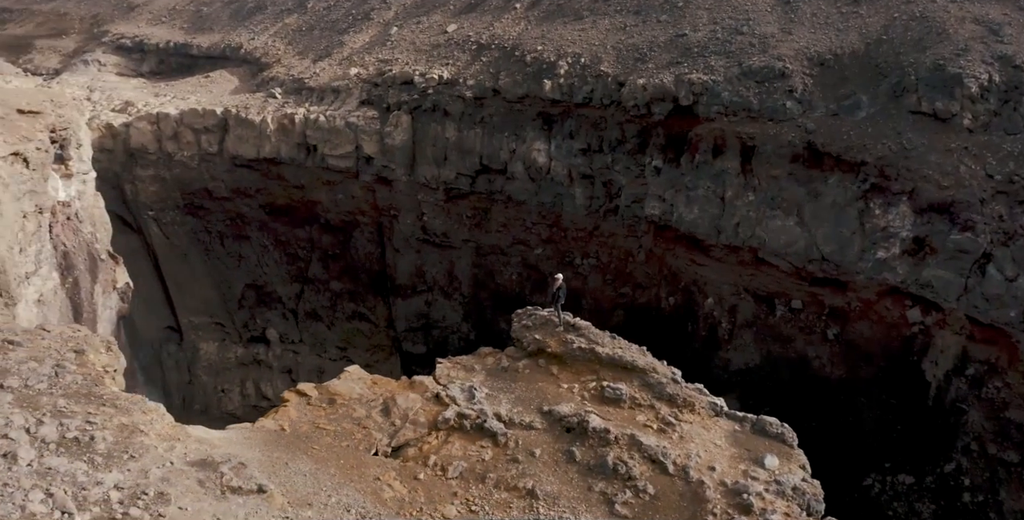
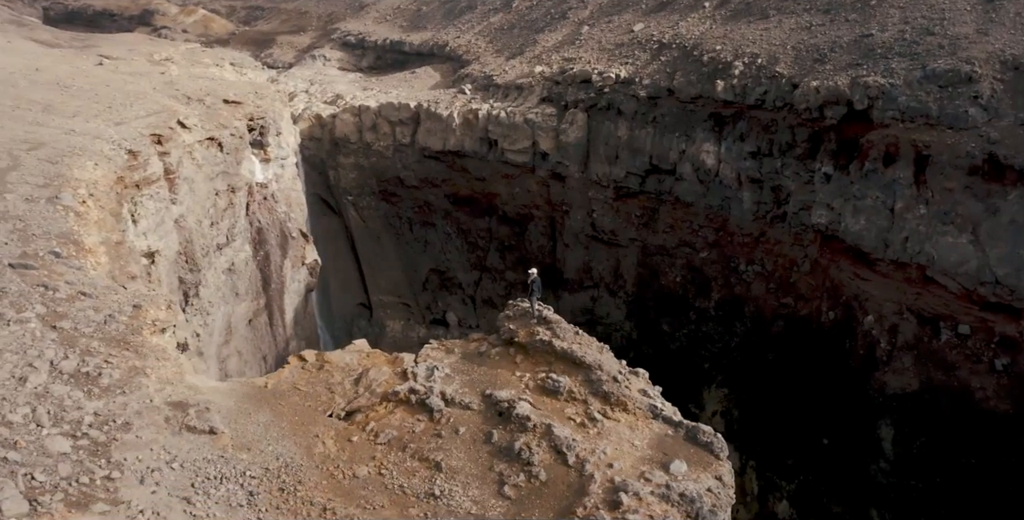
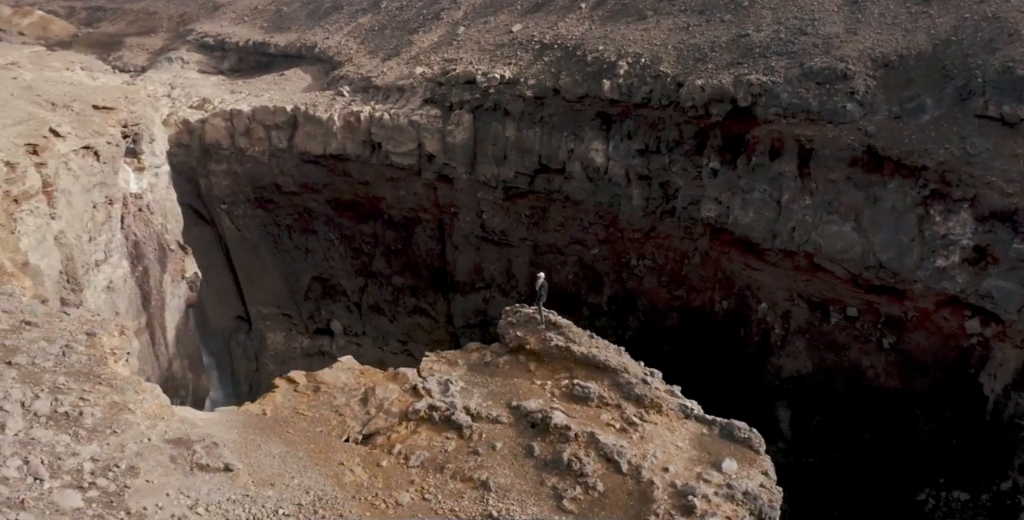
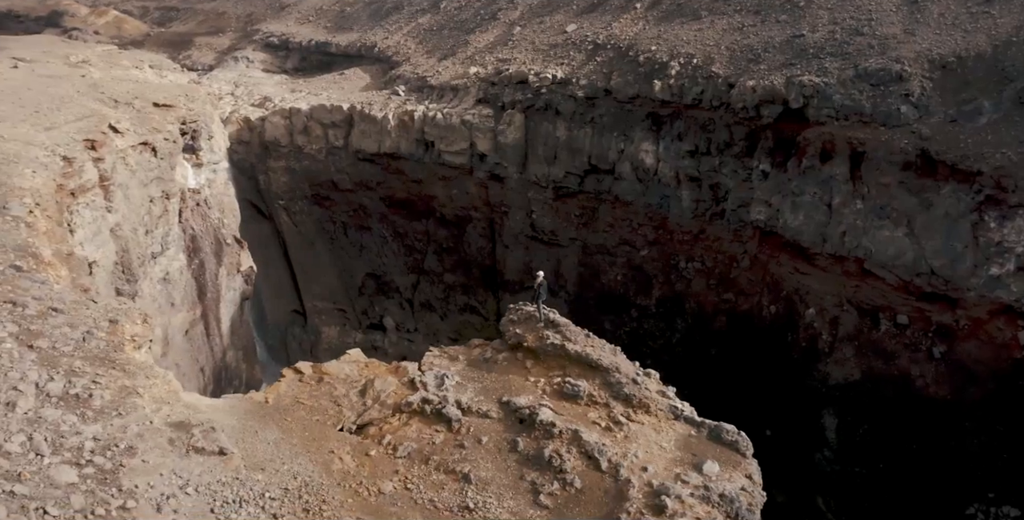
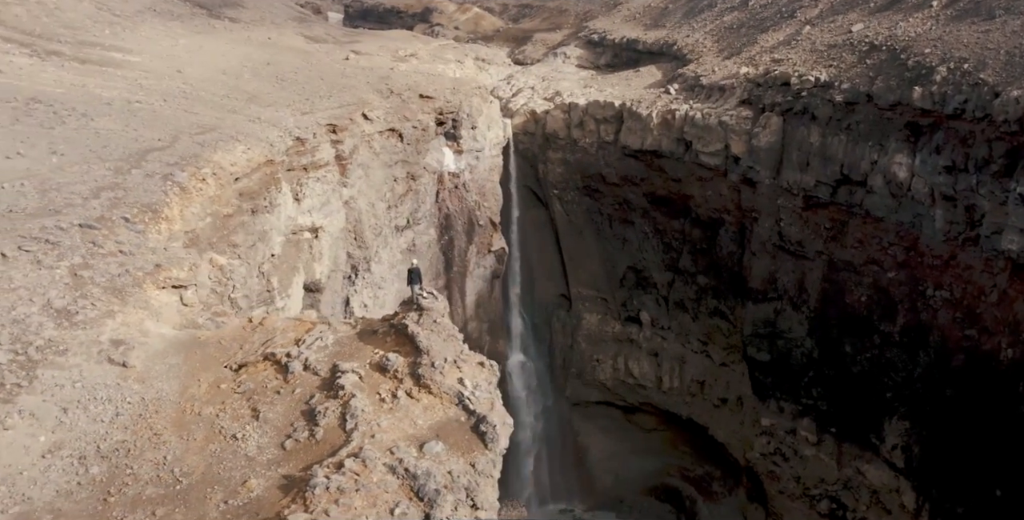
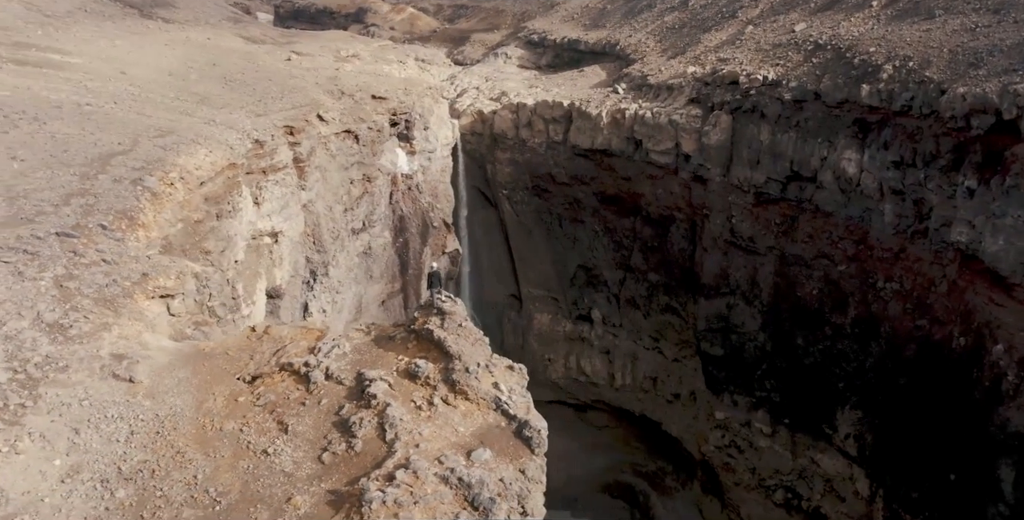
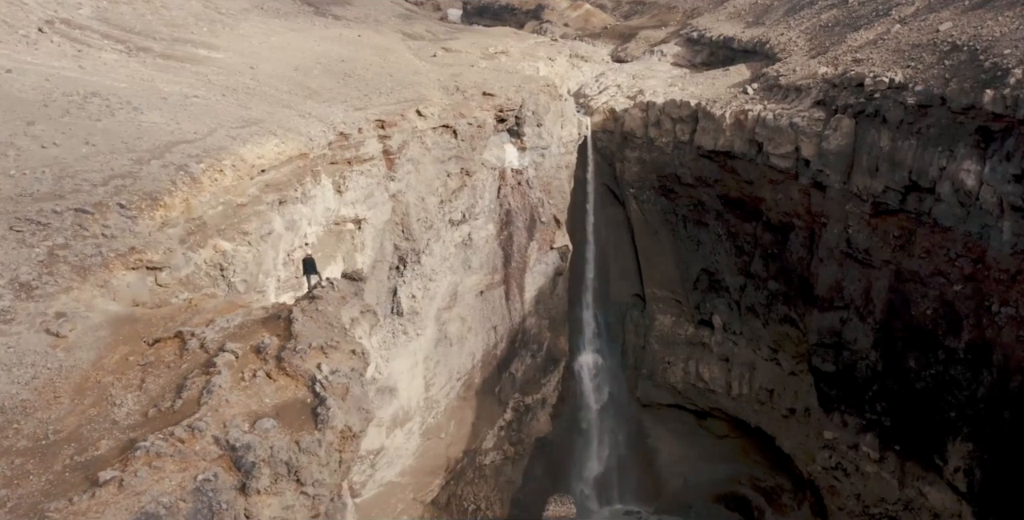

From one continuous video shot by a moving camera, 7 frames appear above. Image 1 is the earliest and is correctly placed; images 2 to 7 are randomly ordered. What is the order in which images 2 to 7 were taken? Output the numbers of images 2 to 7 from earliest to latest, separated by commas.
3, 4, 2, 6, 5, 7
